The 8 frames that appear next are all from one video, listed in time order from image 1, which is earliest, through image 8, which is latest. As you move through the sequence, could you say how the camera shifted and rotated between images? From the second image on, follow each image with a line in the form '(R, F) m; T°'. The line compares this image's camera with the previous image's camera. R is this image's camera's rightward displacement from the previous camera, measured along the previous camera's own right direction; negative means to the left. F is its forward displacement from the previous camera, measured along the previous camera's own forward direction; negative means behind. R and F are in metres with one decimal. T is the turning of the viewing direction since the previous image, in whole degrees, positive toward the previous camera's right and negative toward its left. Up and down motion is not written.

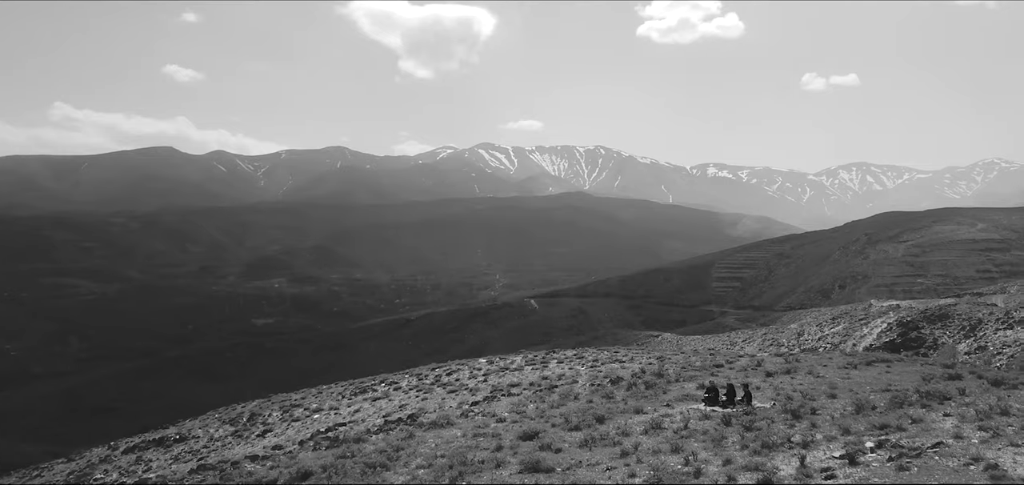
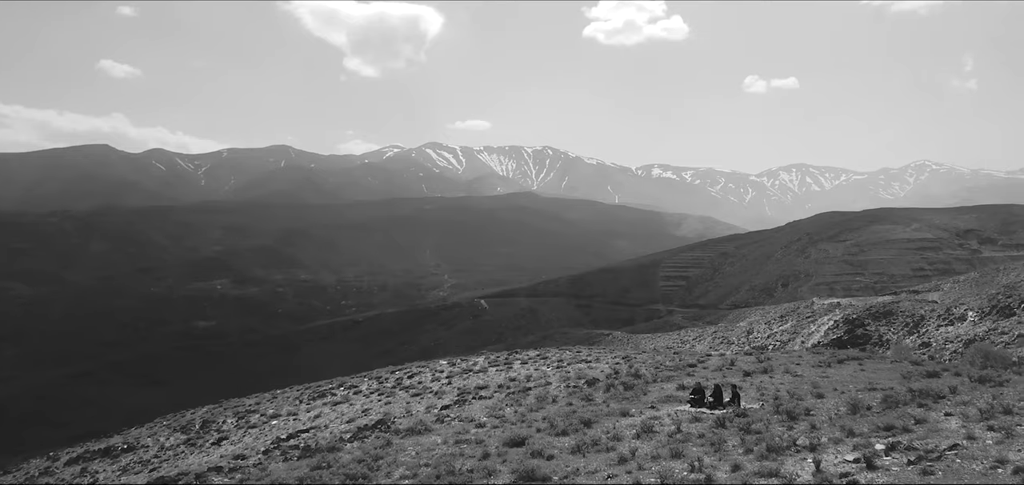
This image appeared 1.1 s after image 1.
(-0.9, +0.8) m; +4°
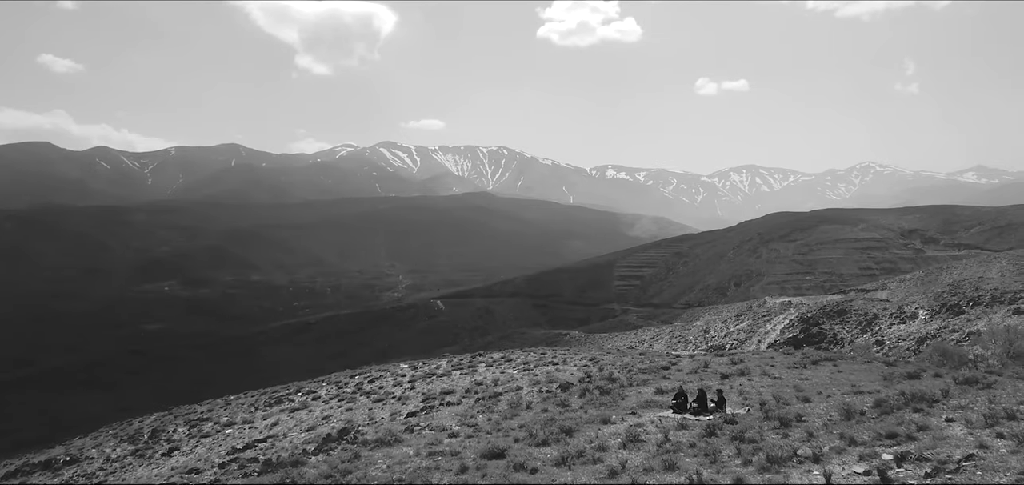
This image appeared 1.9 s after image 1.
(-0.5, +1.1) m; +3°
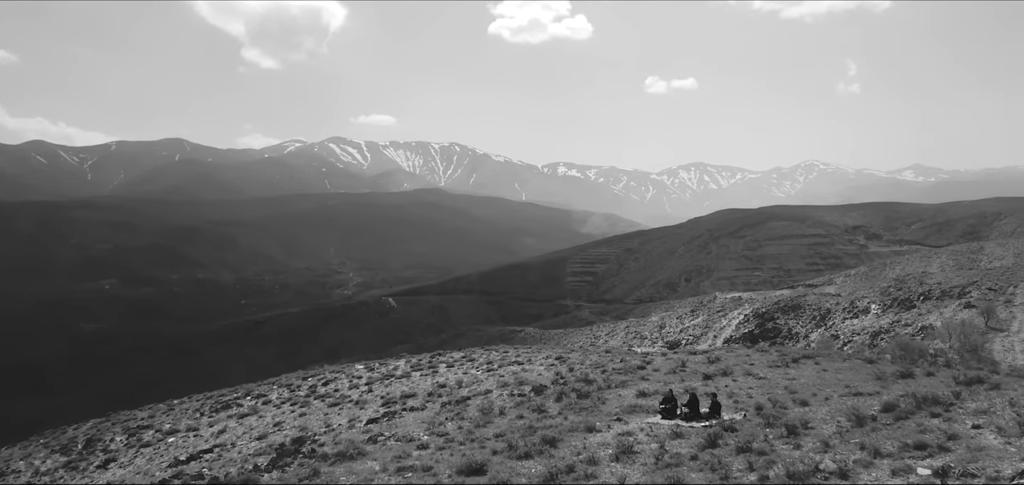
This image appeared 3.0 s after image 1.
(-0.5, +1.8) m; +3°
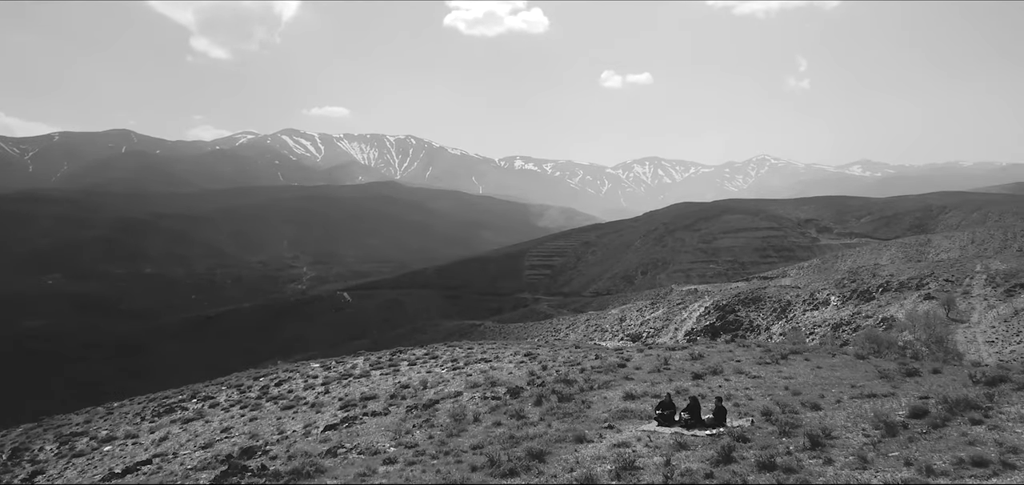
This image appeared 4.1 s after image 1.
(-0.5, +2.1) m; +3°
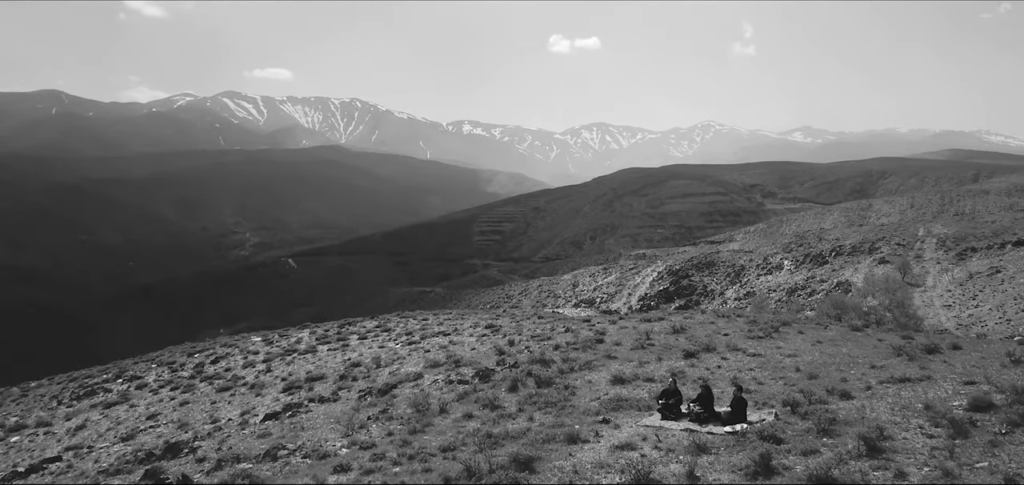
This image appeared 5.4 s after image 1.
(-0.5, +2.9) m; +4°
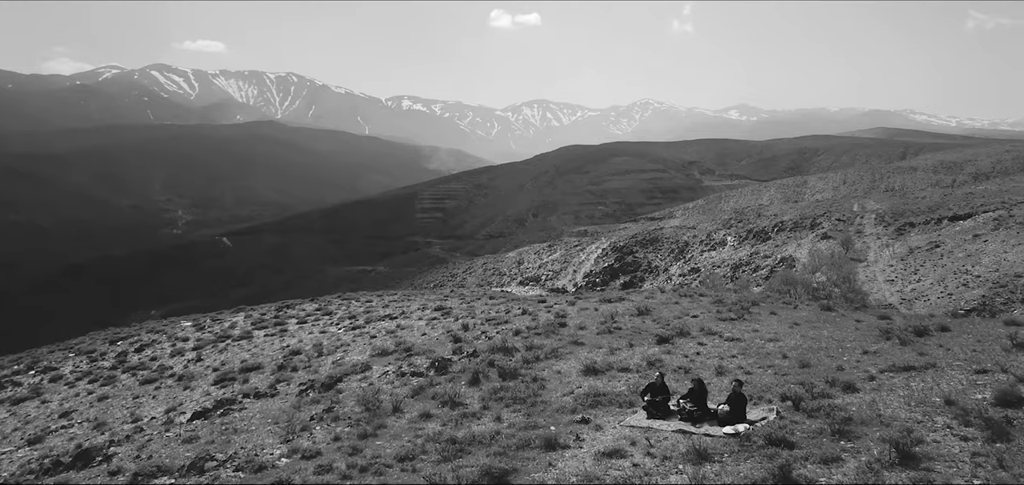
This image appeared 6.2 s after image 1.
(-0.4, +1.9) m; +4°
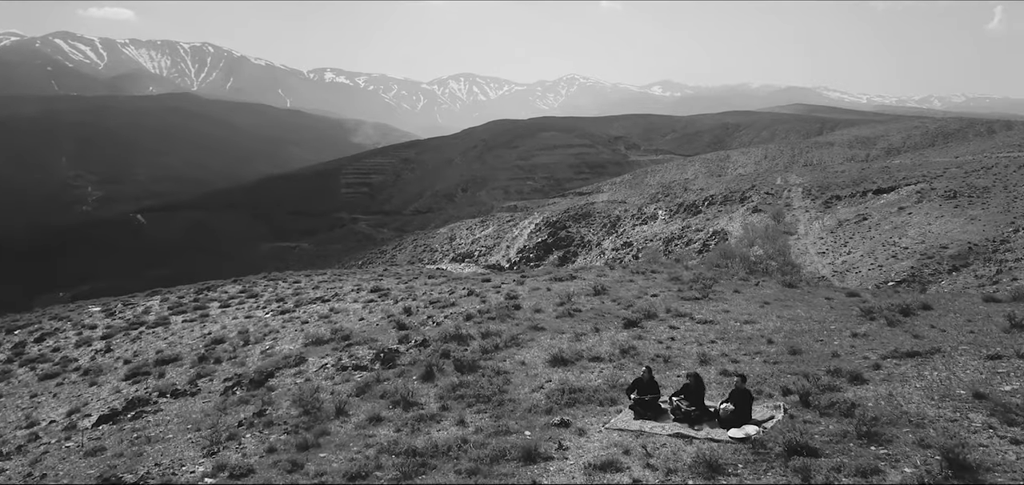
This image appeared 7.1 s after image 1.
(-0.5, +1.9) m; +5°
